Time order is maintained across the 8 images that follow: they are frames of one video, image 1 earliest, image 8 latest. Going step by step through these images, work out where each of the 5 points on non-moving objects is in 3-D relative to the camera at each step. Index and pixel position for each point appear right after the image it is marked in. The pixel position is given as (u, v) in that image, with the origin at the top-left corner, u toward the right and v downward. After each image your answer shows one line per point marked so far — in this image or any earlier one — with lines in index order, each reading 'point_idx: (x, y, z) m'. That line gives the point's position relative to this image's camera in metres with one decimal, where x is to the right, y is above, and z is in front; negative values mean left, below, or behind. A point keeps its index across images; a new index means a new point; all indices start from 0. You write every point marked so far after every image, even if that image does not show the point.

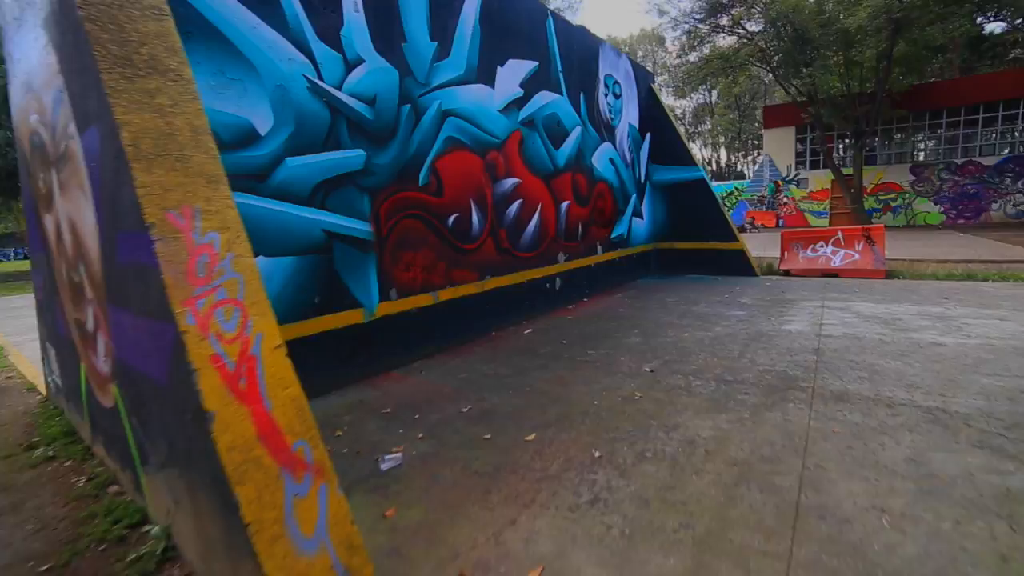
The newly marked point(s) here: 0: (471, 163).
0: (-0.4, +1.6, +5.6) m
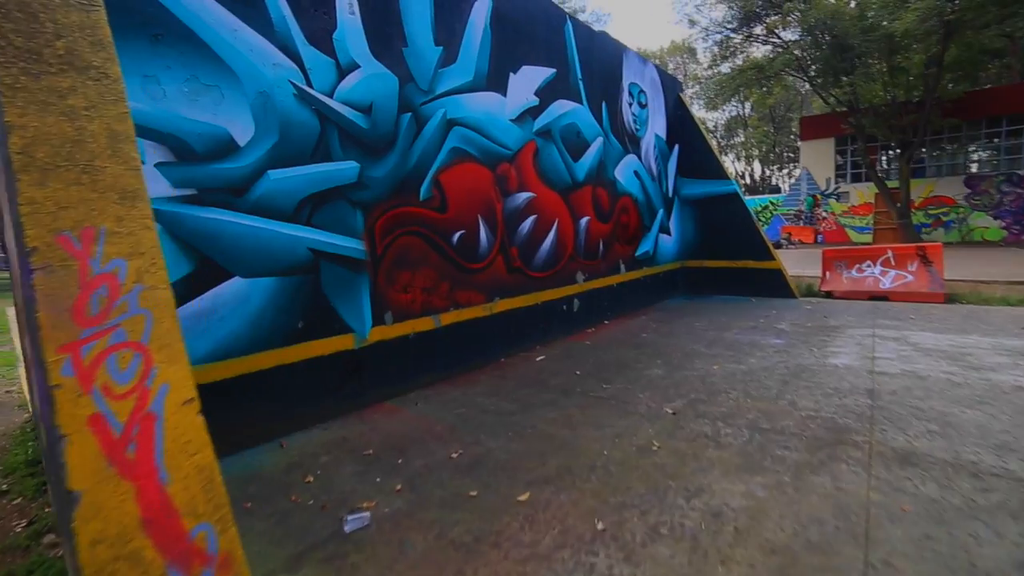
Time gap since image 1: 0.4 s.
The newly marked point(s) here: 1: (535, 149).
0: (-0.3, +1.3, +5.2) m
1: (+0.4, +1.9, +6.0) m
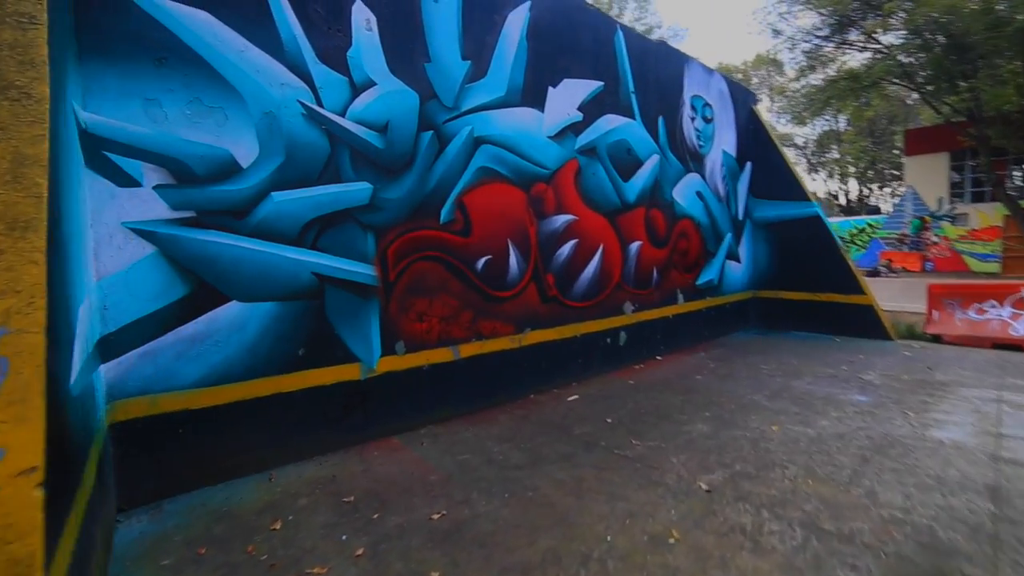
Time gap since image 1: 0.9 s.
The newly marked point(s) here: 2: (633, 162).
0: (0.0, +1.0, +4.9) m
1: (+0.9, +1.5, +5.6) m
2: (+1.8, +1.8, +6.4) m
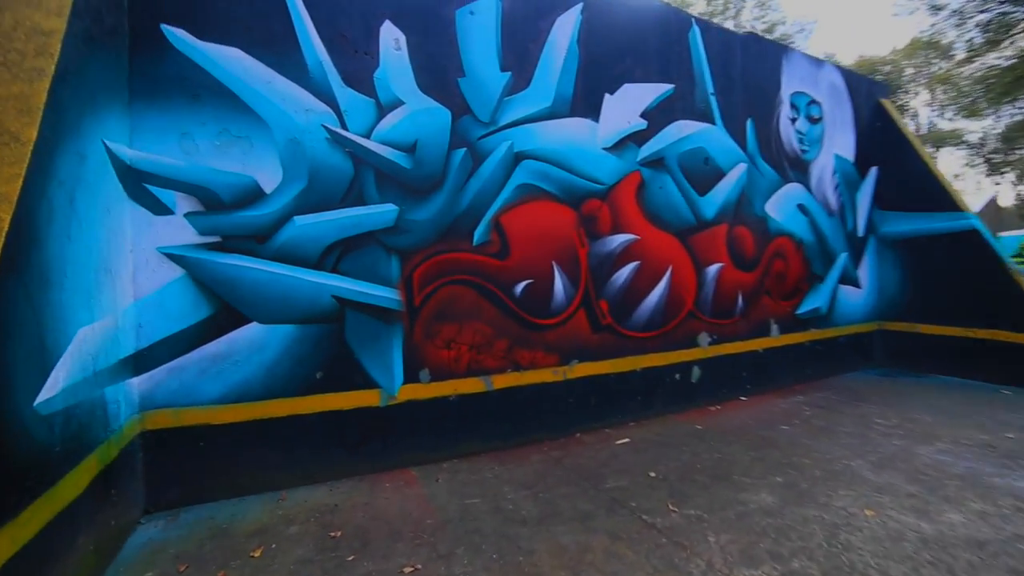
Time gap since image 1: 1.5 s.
0: (+0.5, +0.7, +4.5) m
1: (+1.5, +1.2, +5.0) m
2: (+2.5, +1.4, +5.6) m
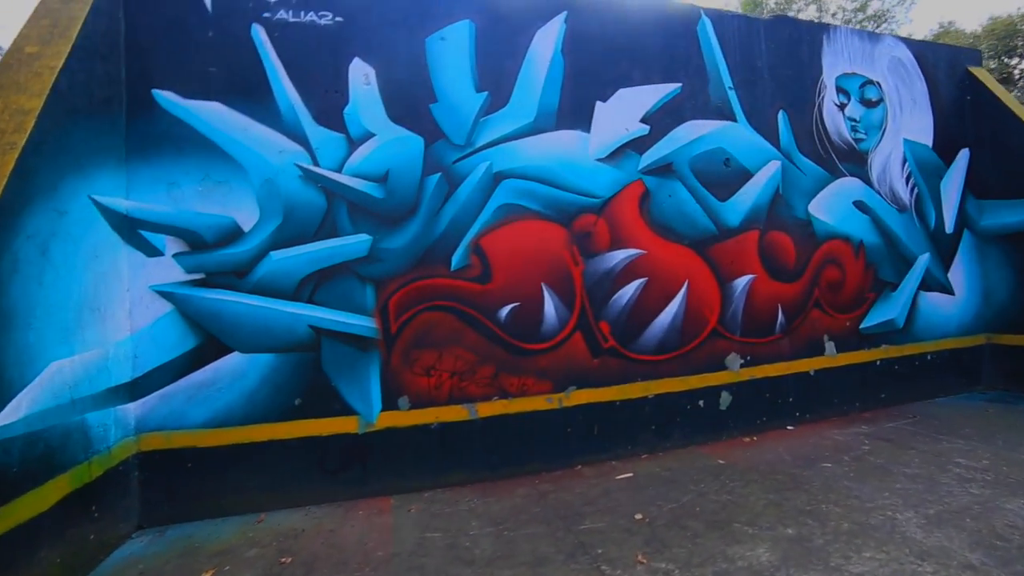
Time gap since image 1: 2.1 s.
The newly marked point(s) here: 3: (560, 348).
0: (+0.3, +0.5, +4.3) m
1: (+1.4, +1.0, +4.6) m
2: (+2.5, +1.3, +5.0) m
3: (+0.5, -0.6, +4.3) m
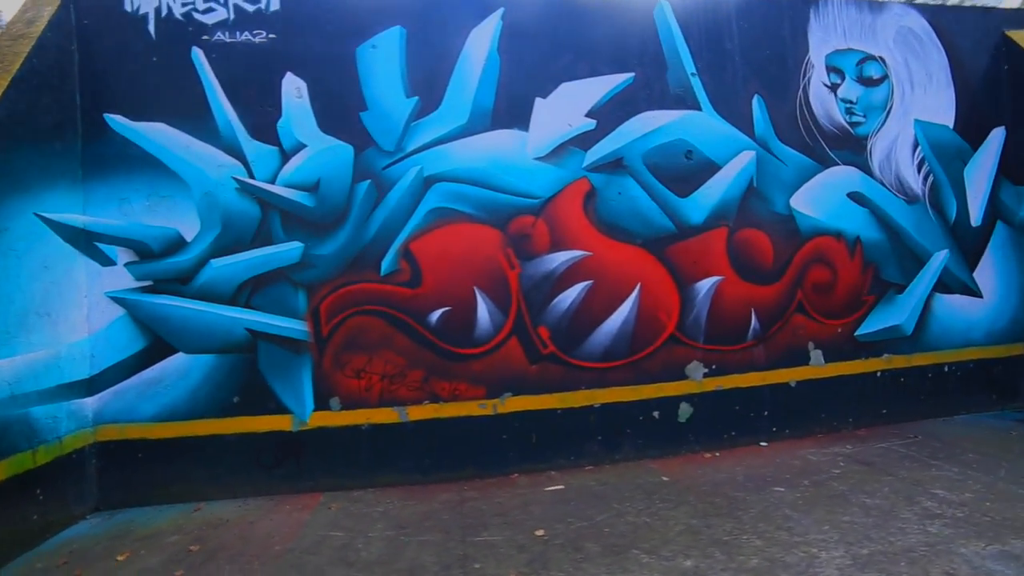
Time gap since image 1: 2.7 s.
0: (-0.3, +0.5, +4.2) m
1: (+0.8, +1.0, +4.4) m
2: (+2.0, +1.3, +4.6) m
3: (-0.2, -0.6, +4.2) m
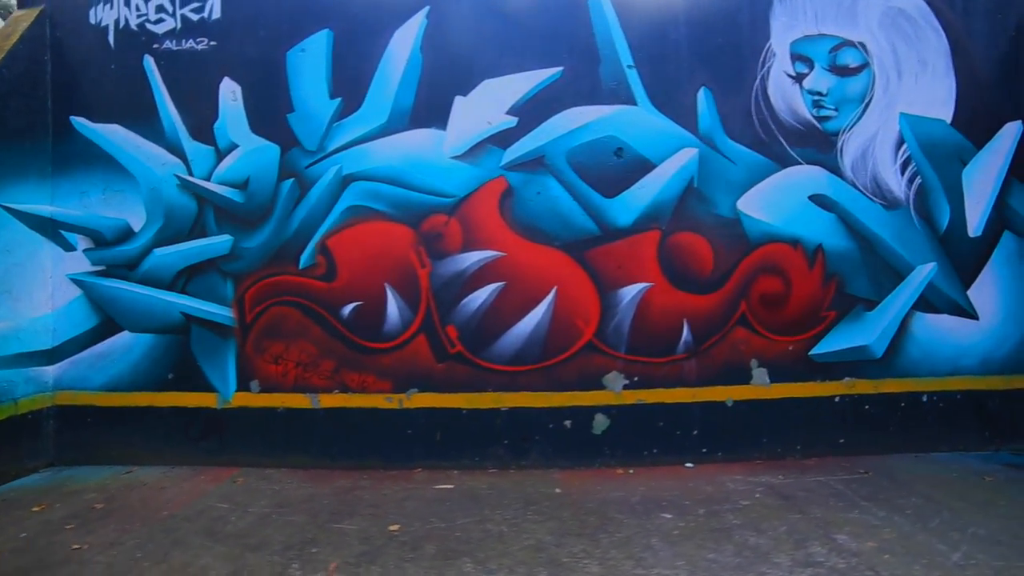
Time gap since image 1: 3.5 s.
0: (-1.1, +0.5, +4.3) m
1: (0.0, +1.0, +4.3) m
2: (+1.2, +1.2, +4.4) m
3: (-1.0, -0.6, +4.3) m
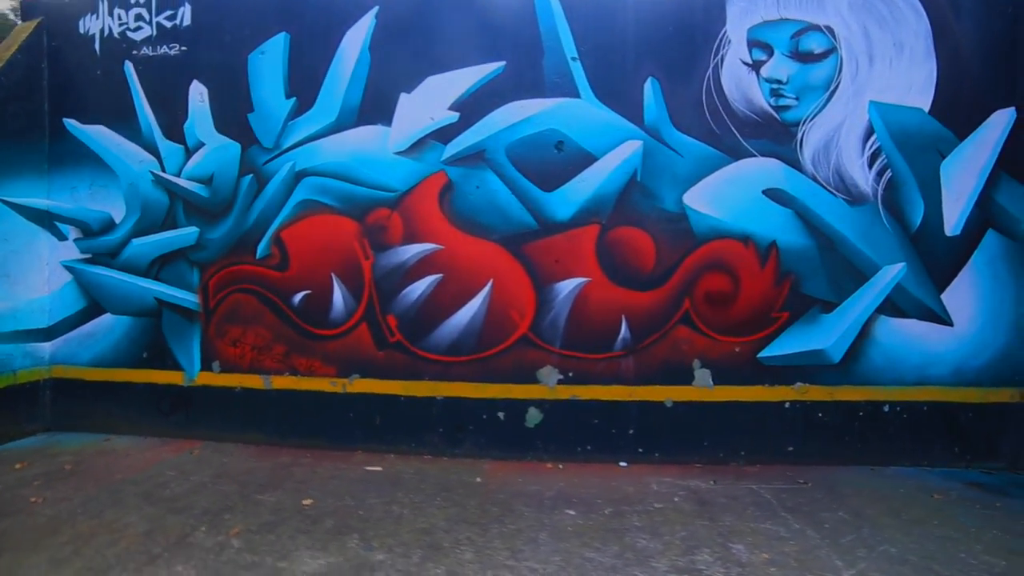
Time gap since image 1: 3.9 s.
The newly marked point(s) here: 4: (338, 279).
0: (-1.7, +0.6, +4.5) m
1: (-0.6, +1.0, +4.4) m
2: (+0.6, +1.2, +4.3) m
3: (-1.6, -0.5, +4.5) m
4: (-1.7, +0.1, +4.5) m
